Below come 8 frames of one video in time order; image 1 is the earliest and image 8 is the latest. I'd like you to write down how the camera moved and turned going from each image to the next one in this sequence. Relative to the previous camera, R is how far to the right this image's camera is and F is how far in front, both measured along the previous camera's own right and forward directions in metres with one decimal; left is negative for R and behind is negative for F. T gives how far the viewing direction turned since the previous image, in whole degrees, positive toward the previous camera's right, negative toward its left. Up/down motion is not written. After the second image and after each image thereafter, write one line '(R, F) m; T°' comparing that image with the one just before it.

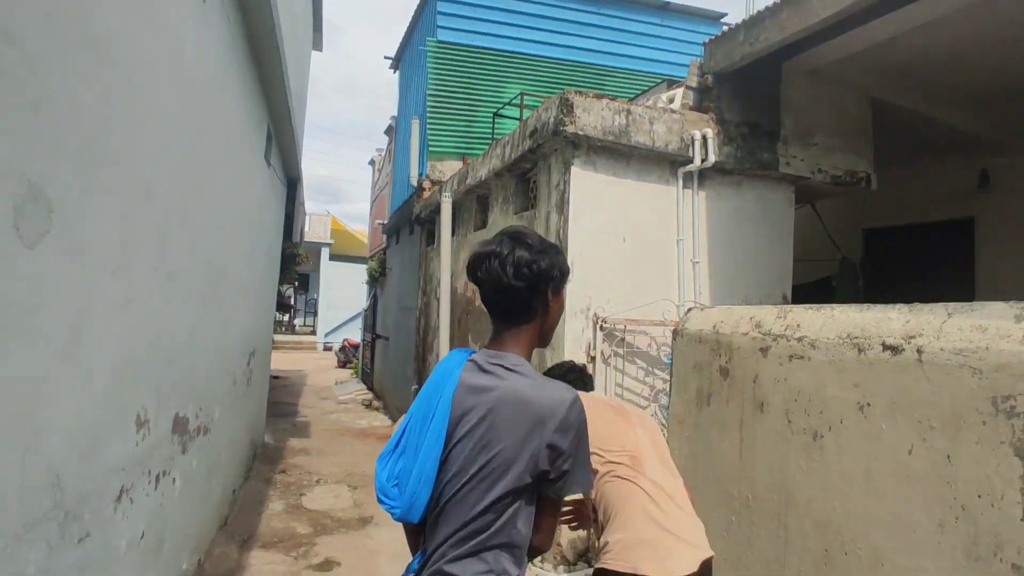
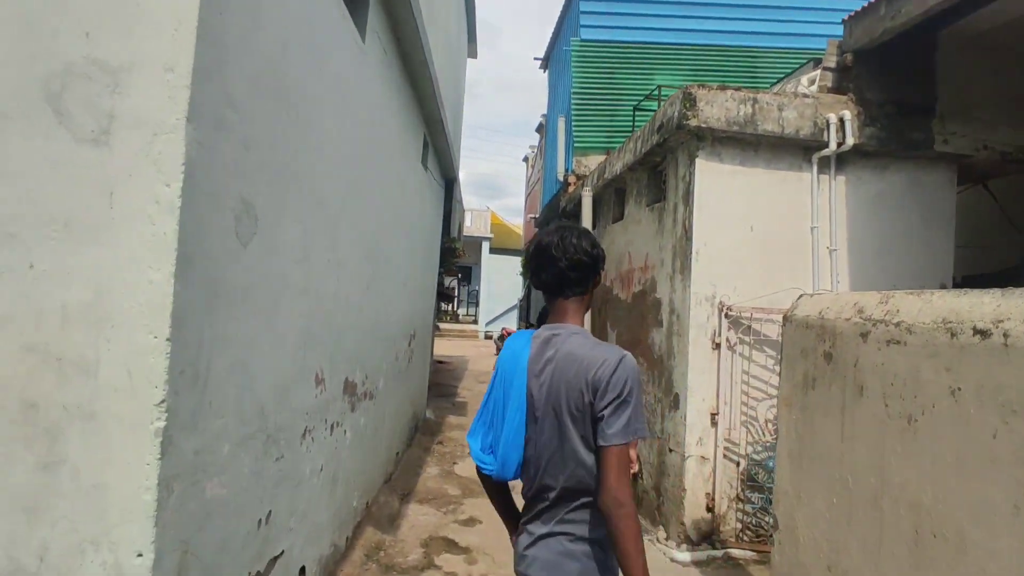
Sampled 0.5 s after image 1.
(+0.2, -0.3) m; -15°
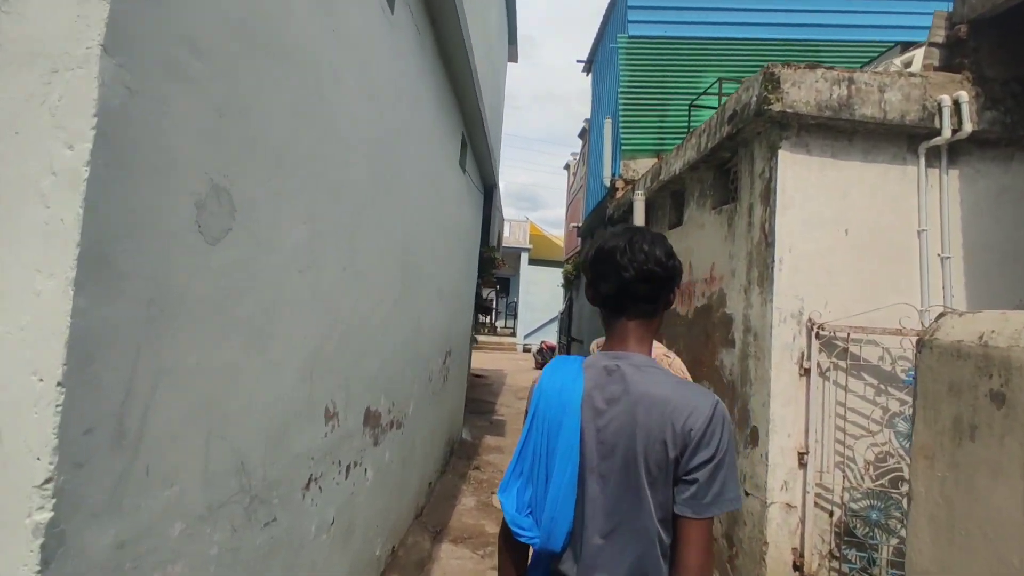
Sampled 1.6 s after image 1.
(-0.1, +0.6) m; -3°
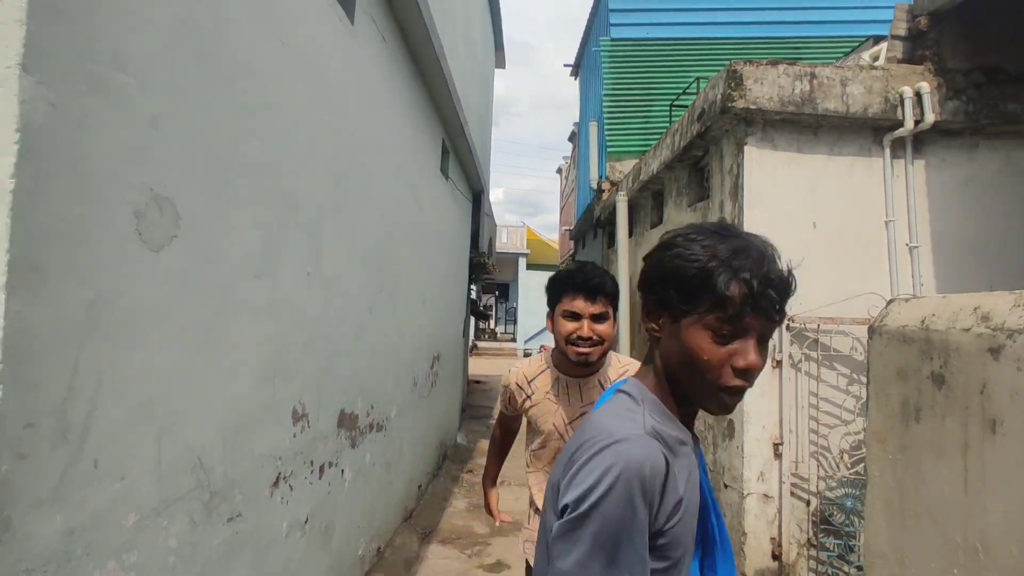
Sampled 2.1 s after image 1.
(+0.2, -0.1) m; 0°
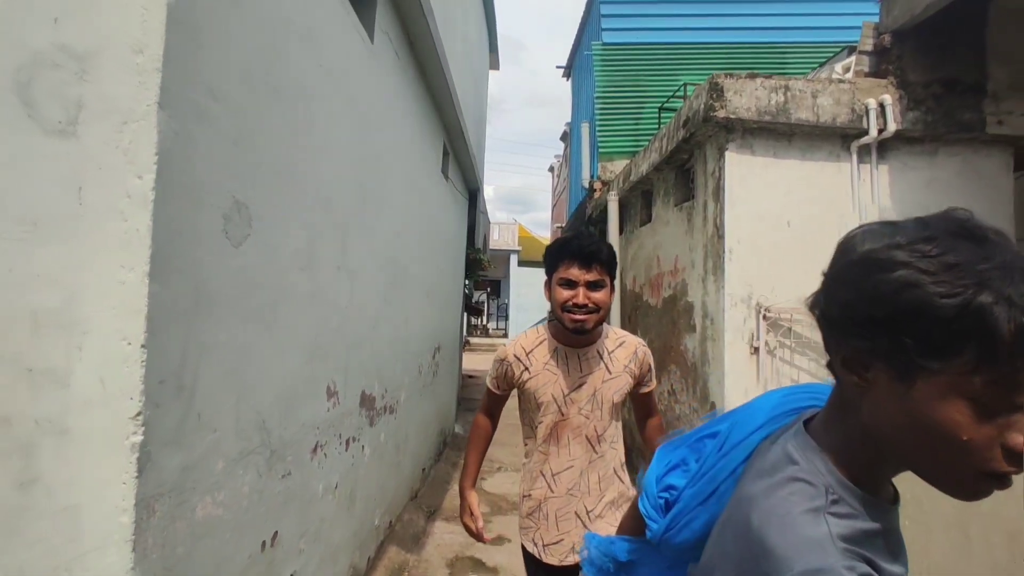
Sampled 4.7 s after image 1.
(-0.1, -0.3) m; +1°
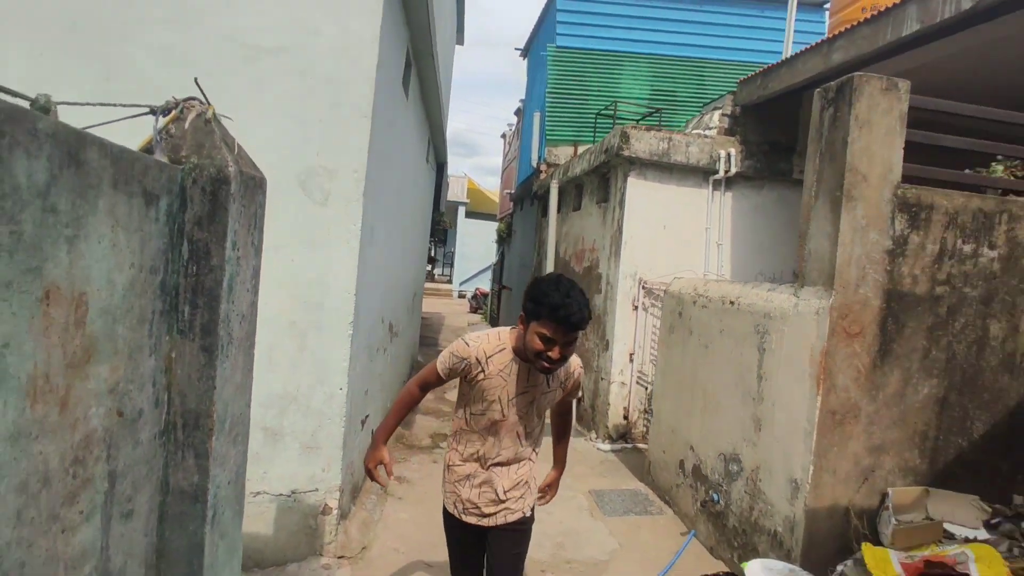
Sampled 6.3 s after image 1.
(-0.3, -2.0) m; +6°
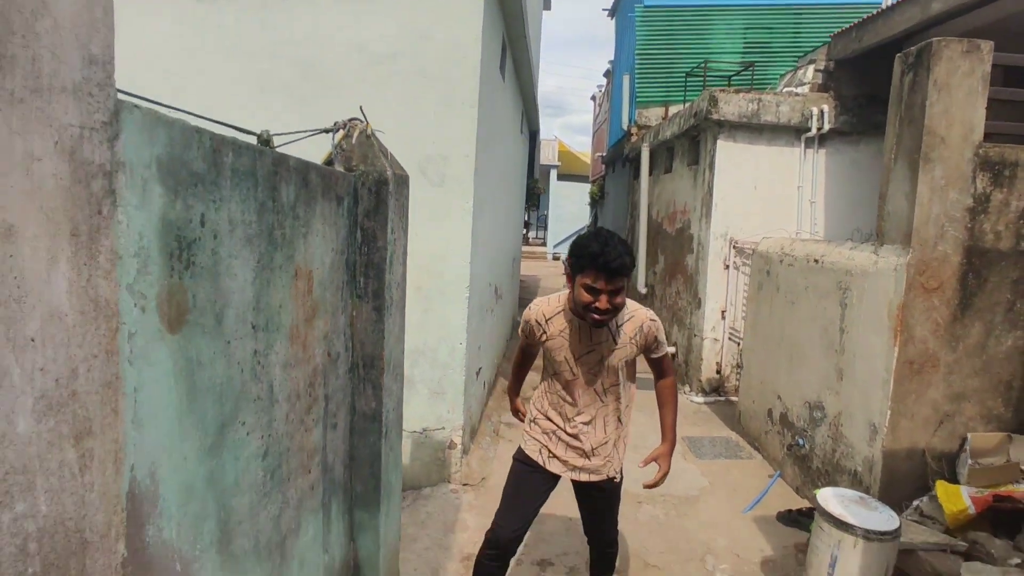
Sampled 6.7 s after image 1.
(0.0, -0.5) m; -9°
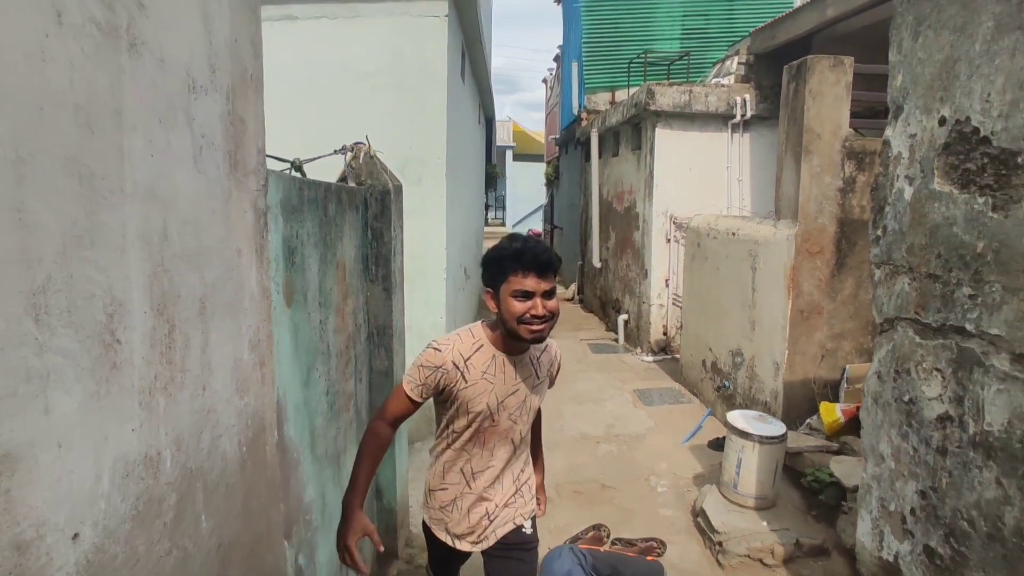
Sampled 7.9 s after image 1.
(-0.1, -0.7) m; +4°
